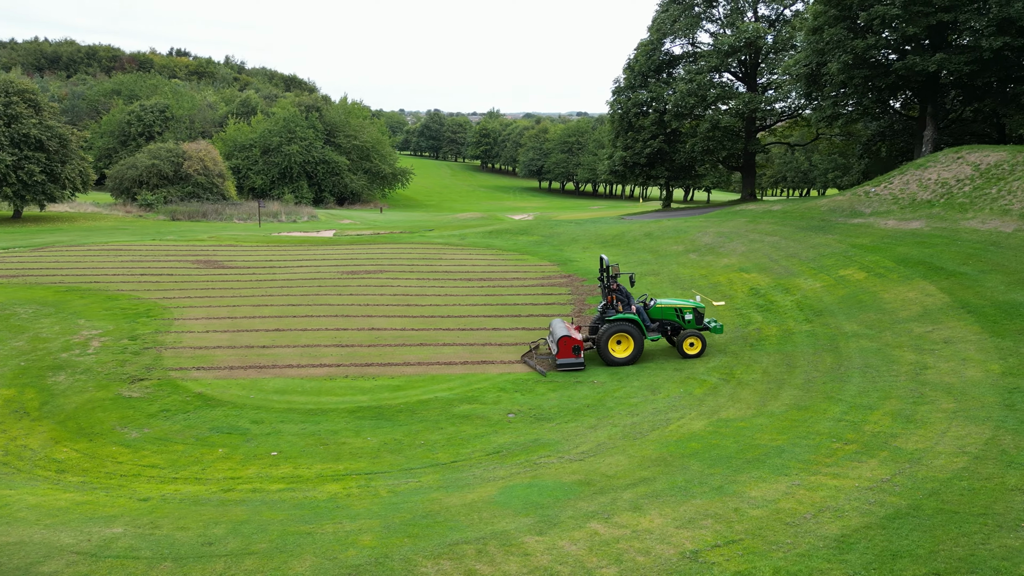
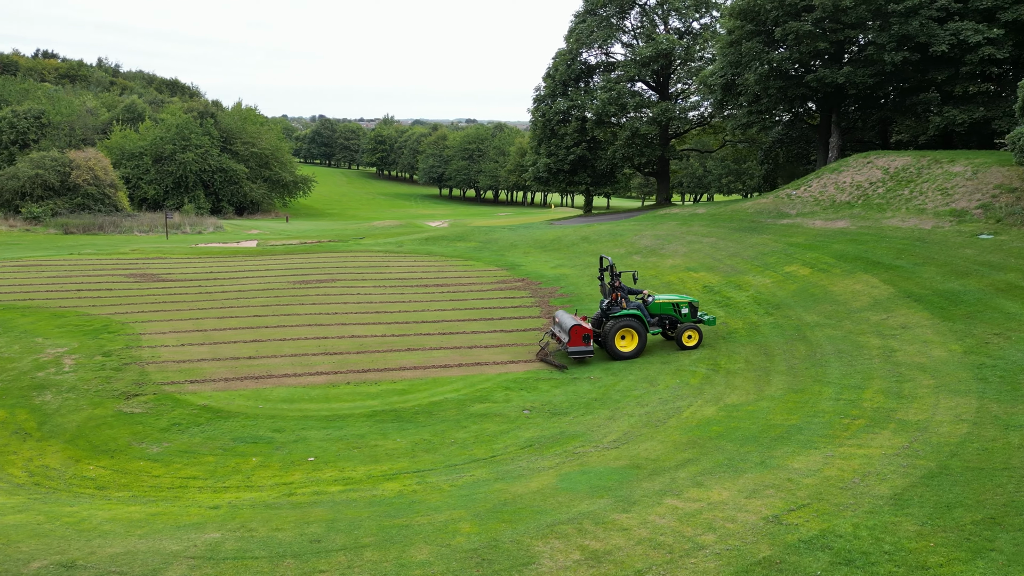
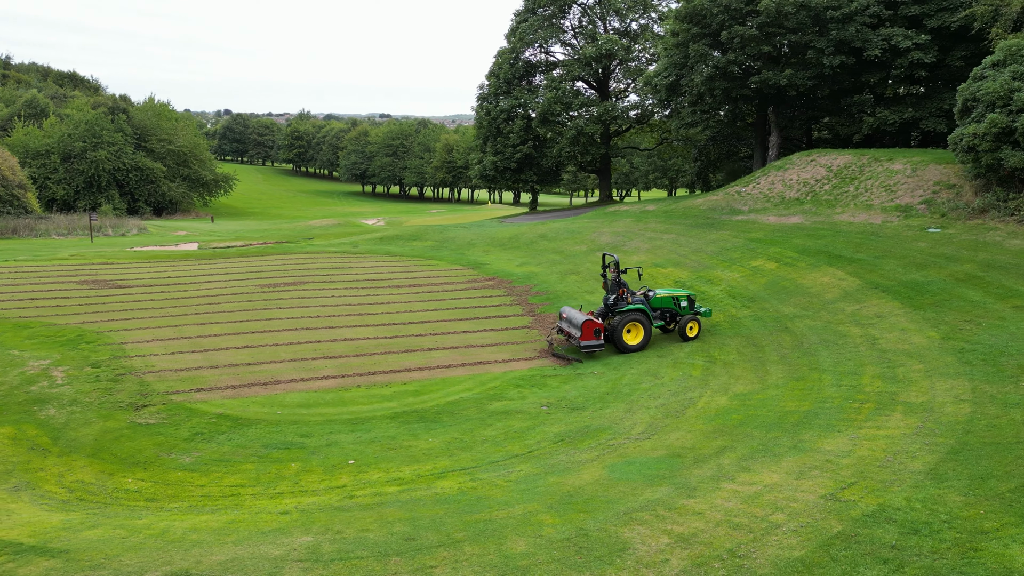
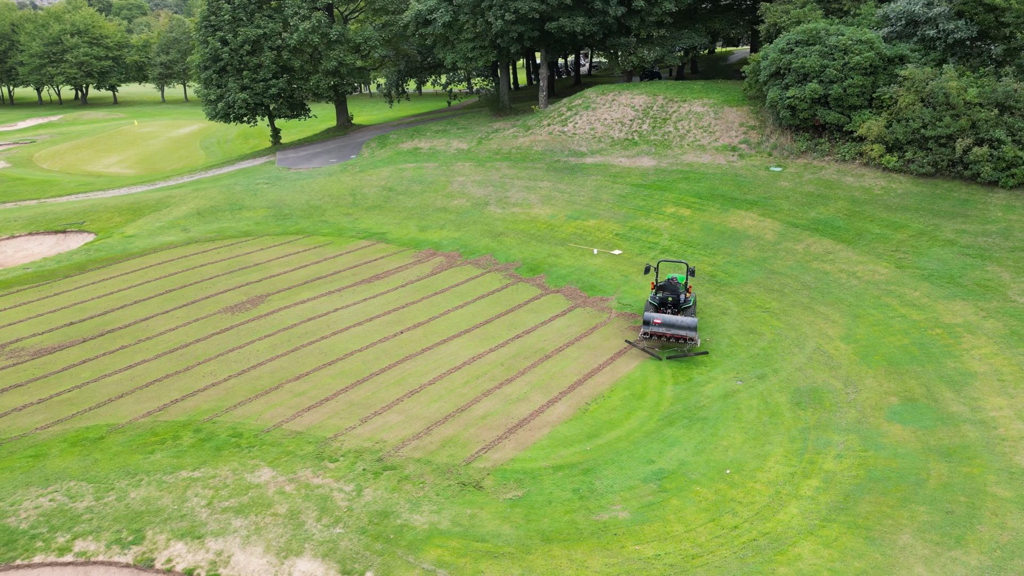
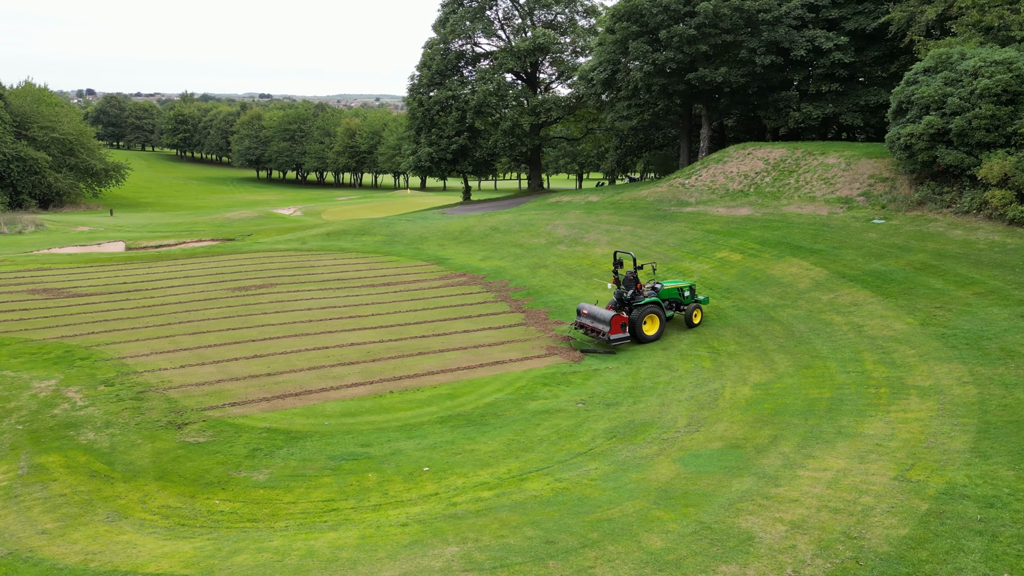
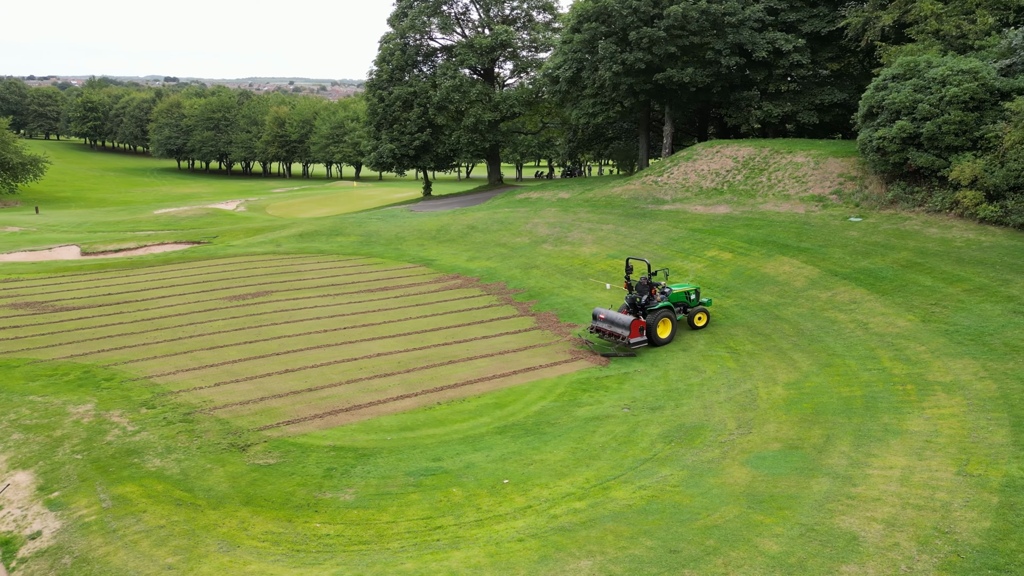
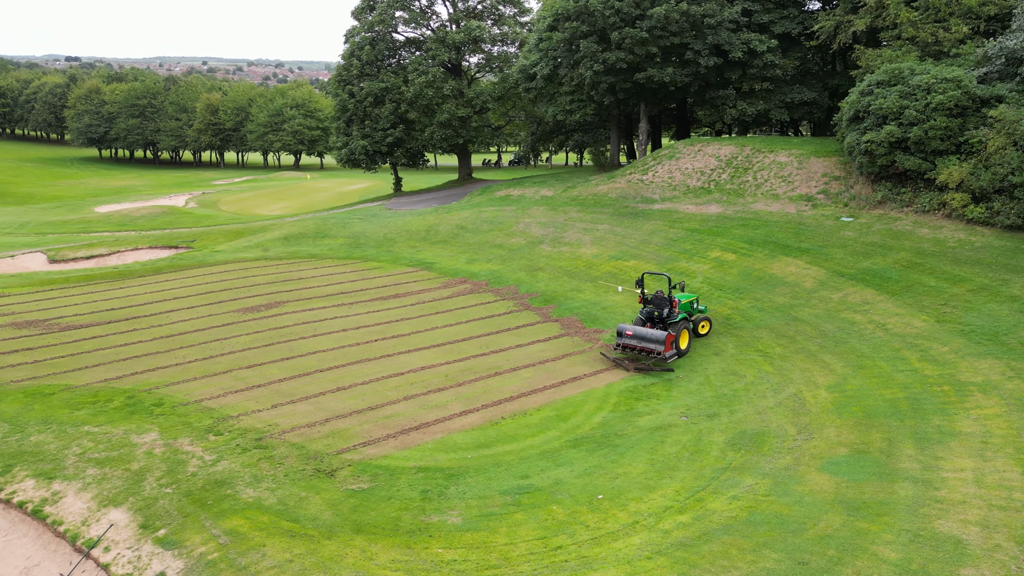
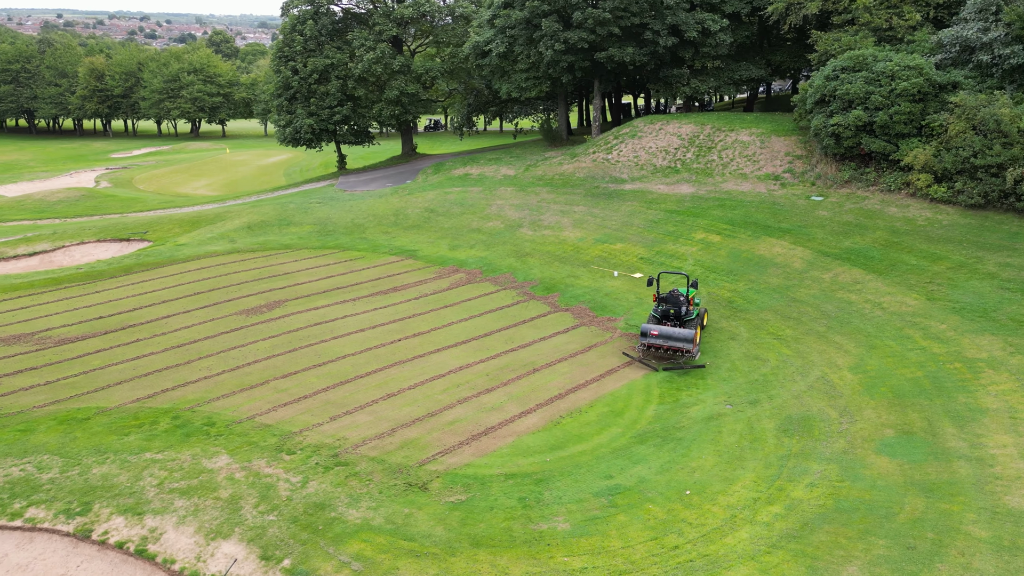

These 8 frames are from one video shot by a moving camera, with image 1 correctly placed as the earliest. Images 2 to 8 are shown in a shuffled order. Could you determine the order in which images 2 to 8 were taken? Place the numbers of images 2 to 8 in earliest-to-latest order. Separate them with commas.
2, 3, 5, 6, 7, 8, 4
